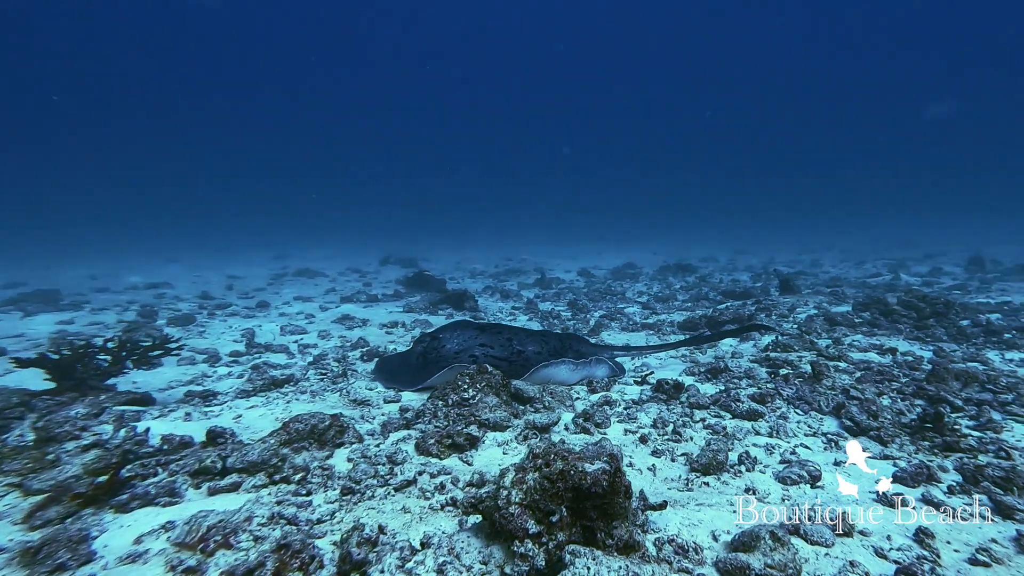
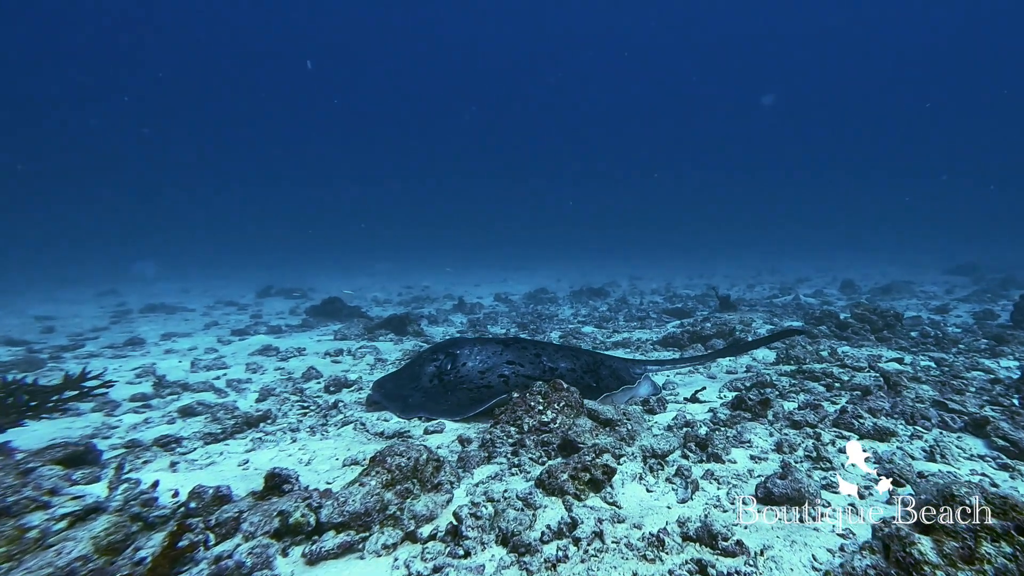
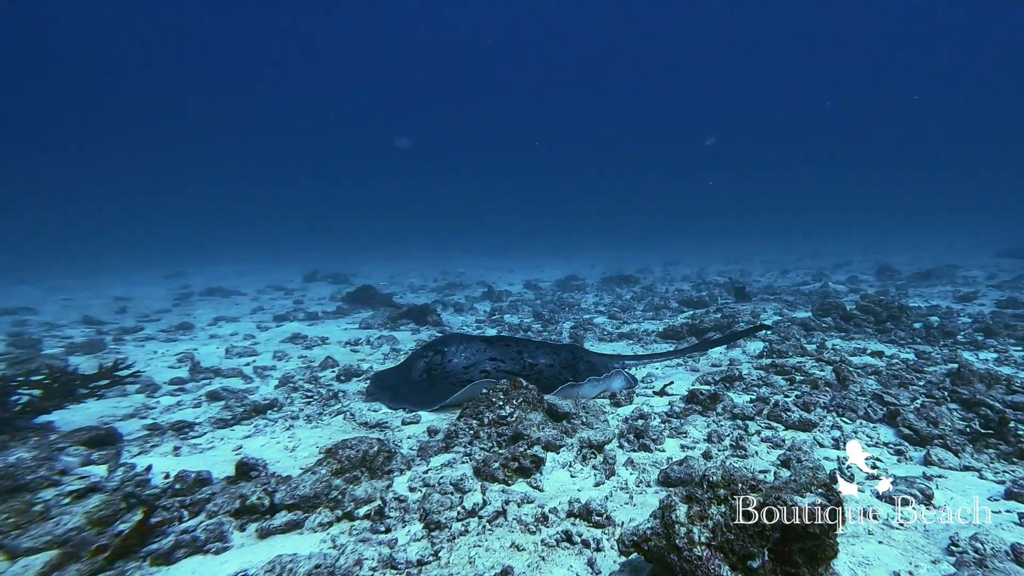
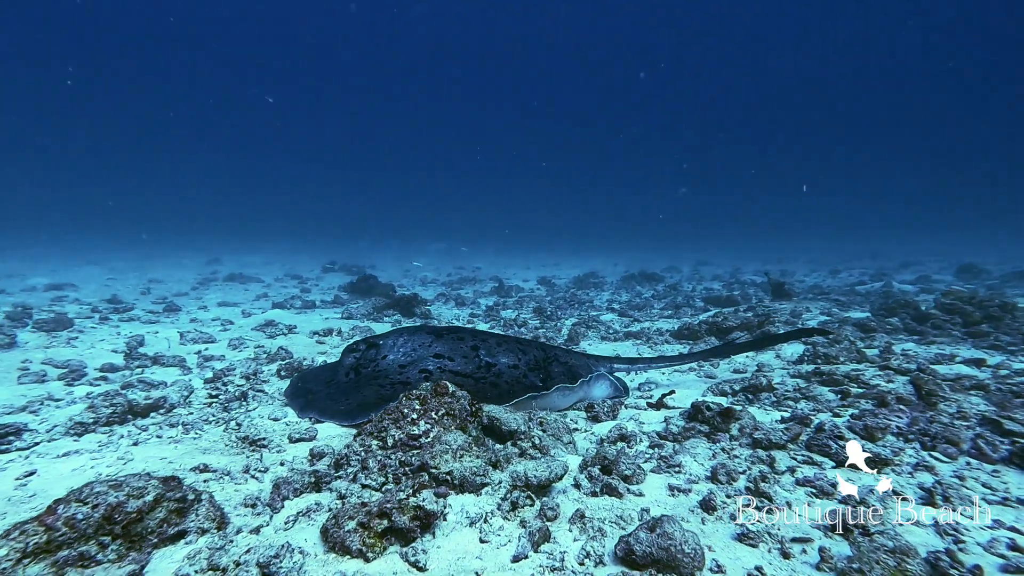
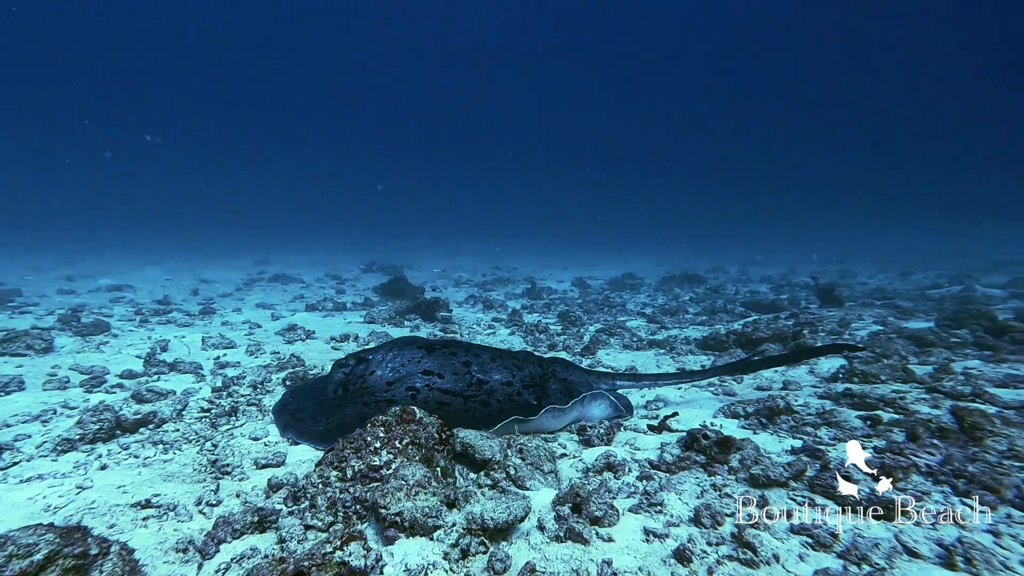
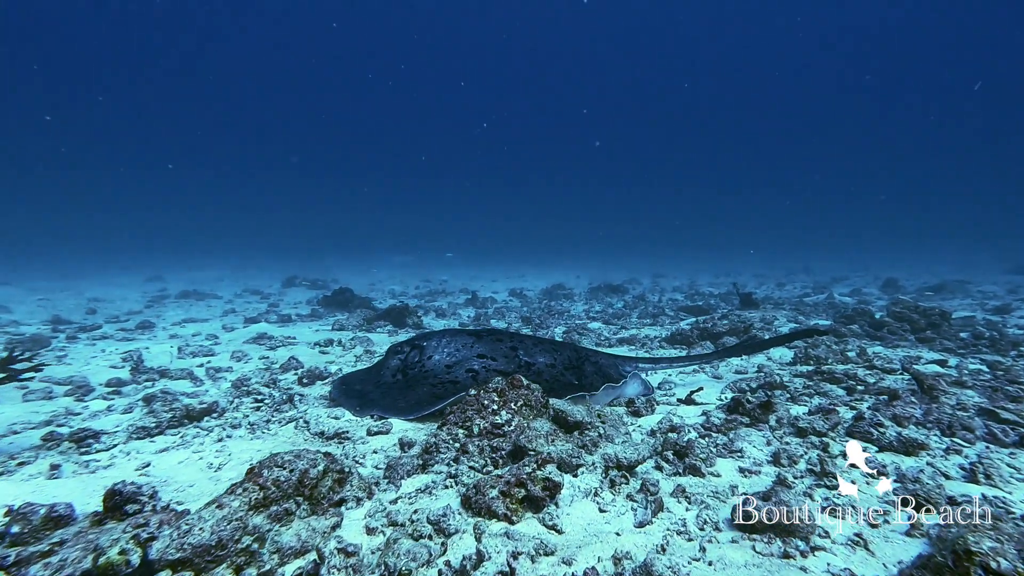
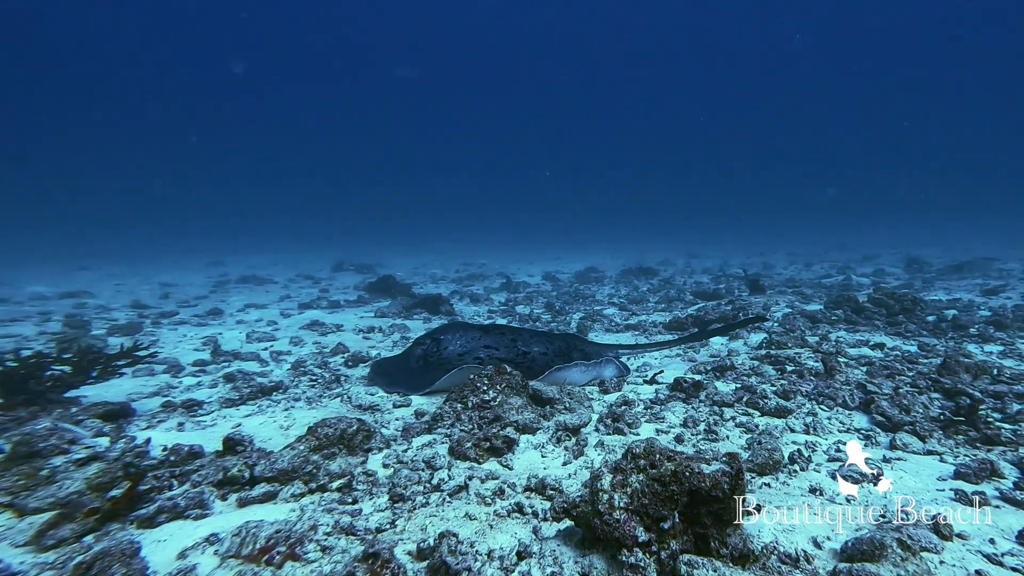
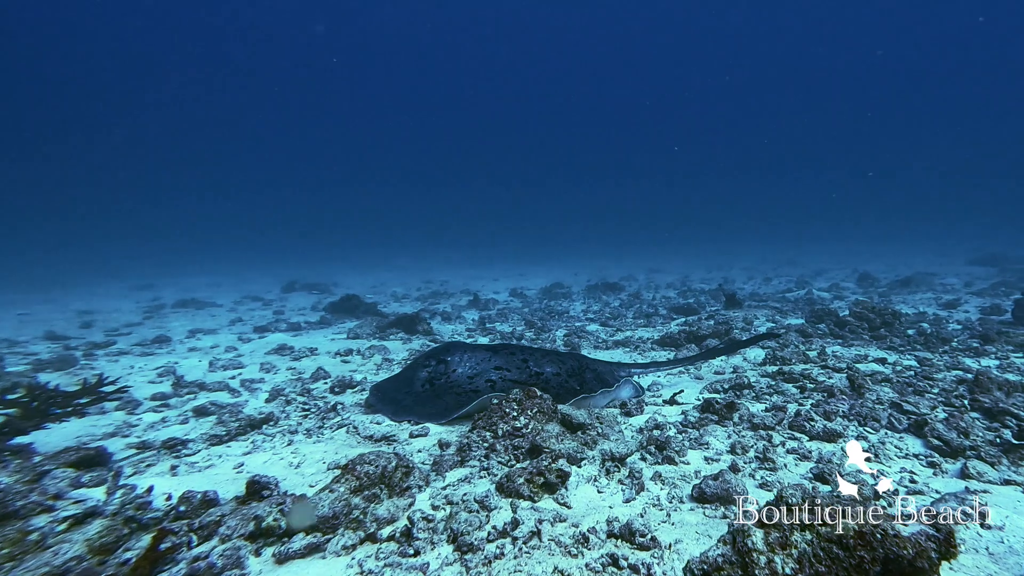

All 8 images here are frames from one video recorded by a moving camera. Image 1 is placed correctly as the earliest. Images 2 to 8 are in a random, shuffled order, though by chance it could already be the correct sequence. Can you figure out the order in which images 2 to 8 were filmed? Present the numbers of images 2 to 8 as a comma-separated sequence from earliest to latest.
7, 3, 8, 2, 6, 4, 5
